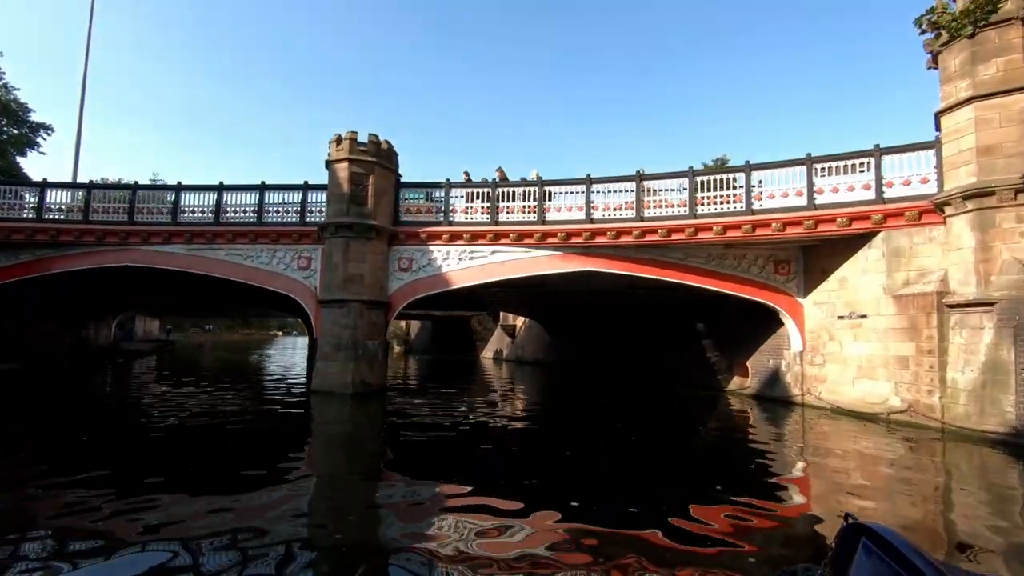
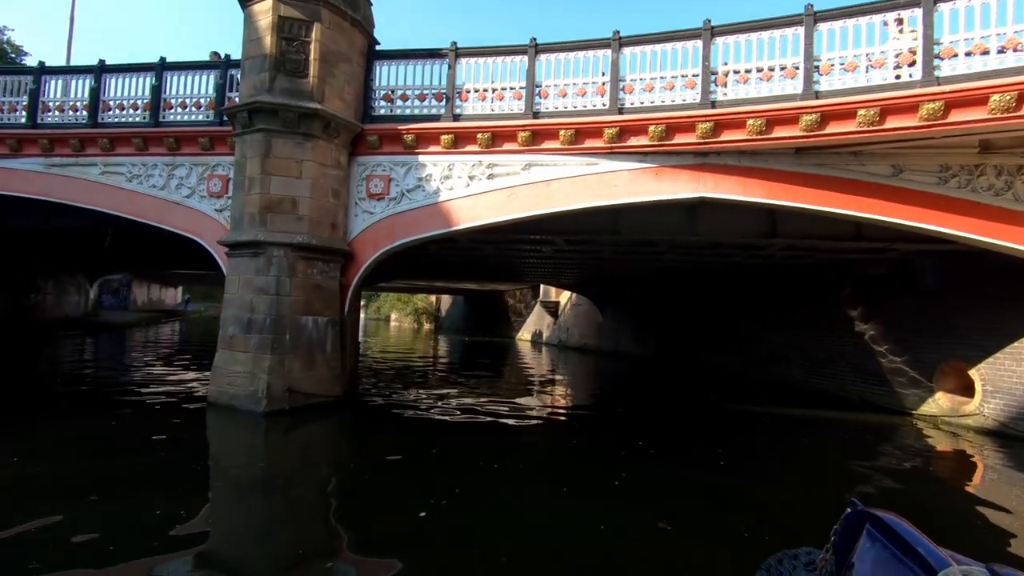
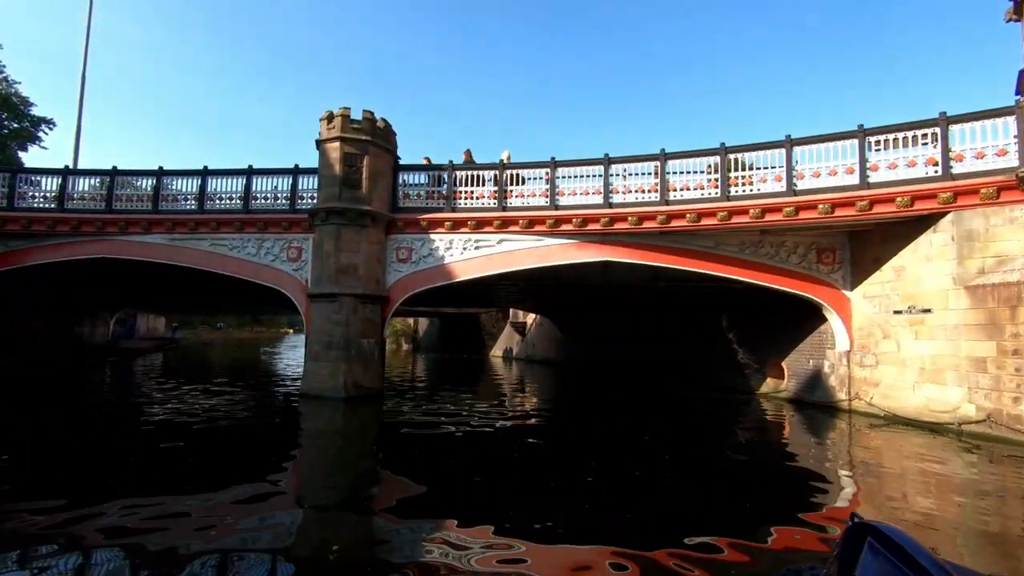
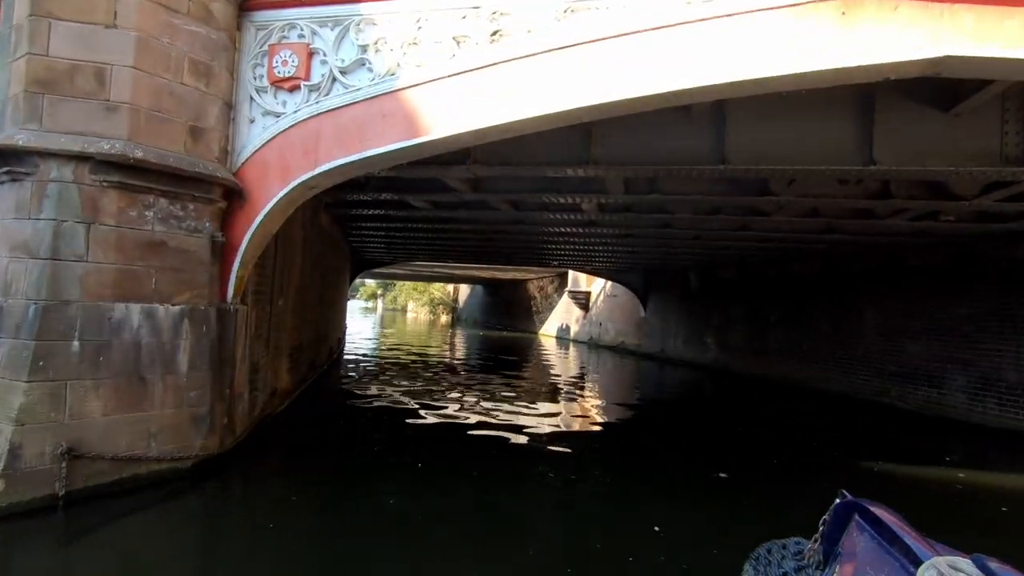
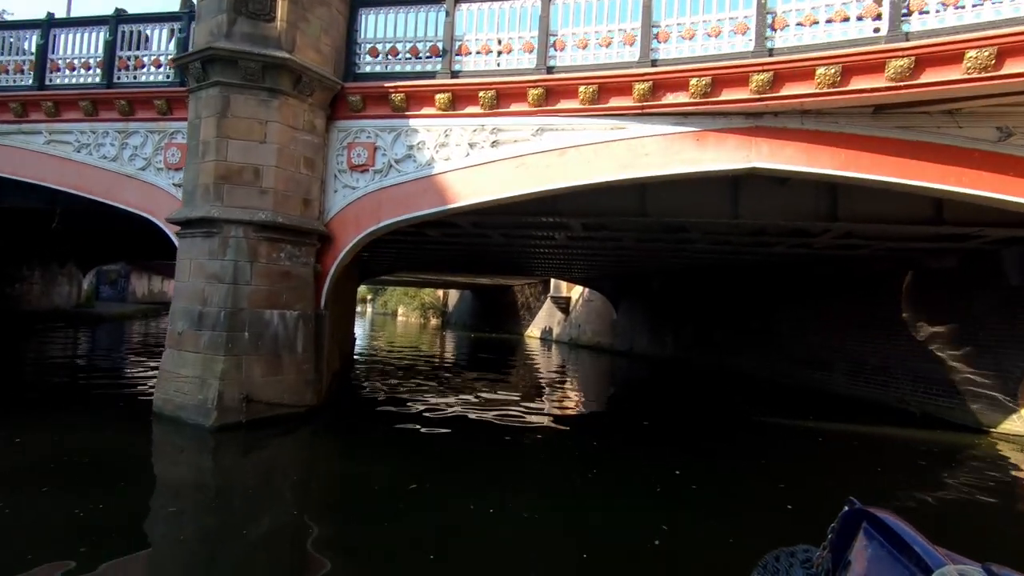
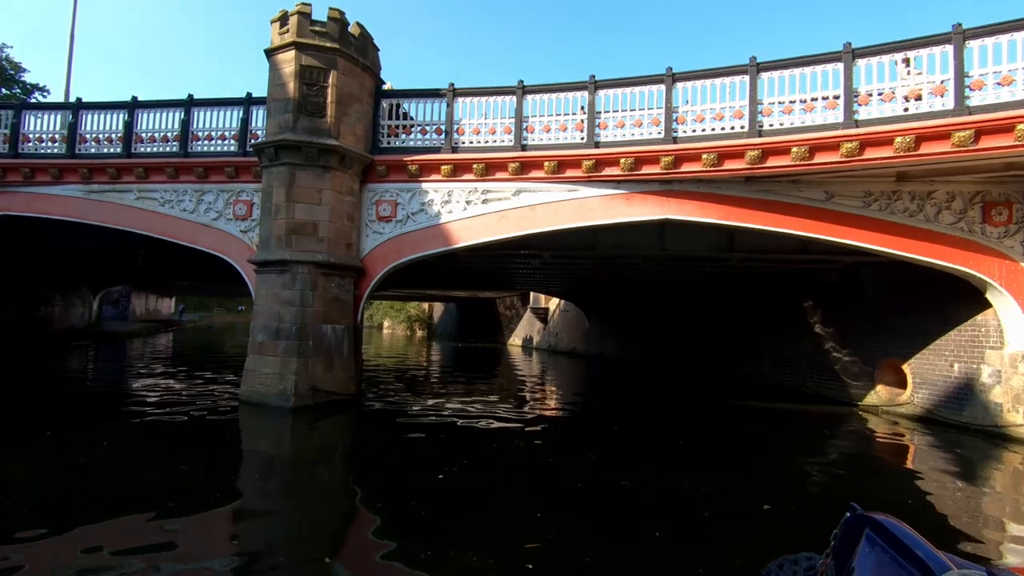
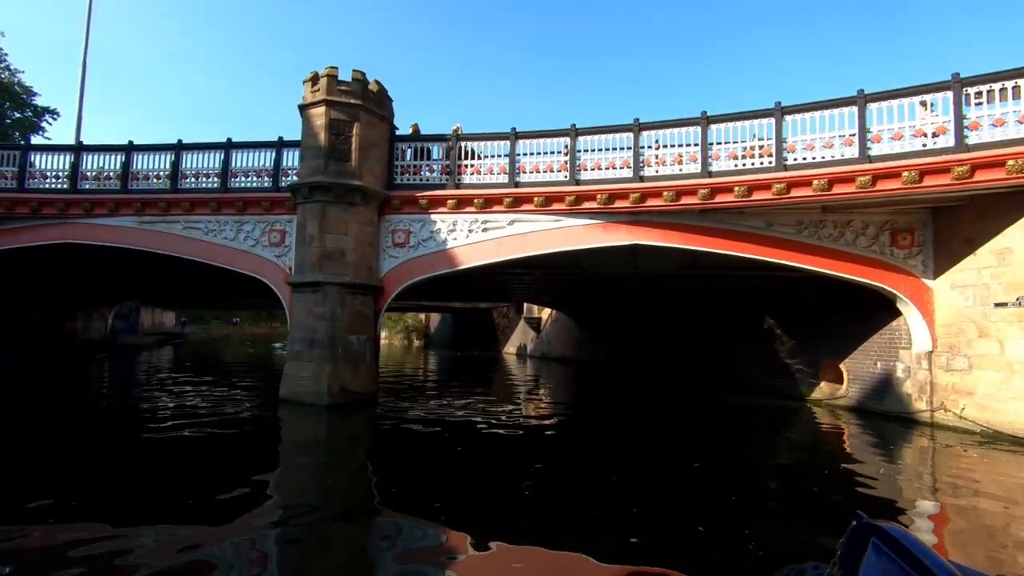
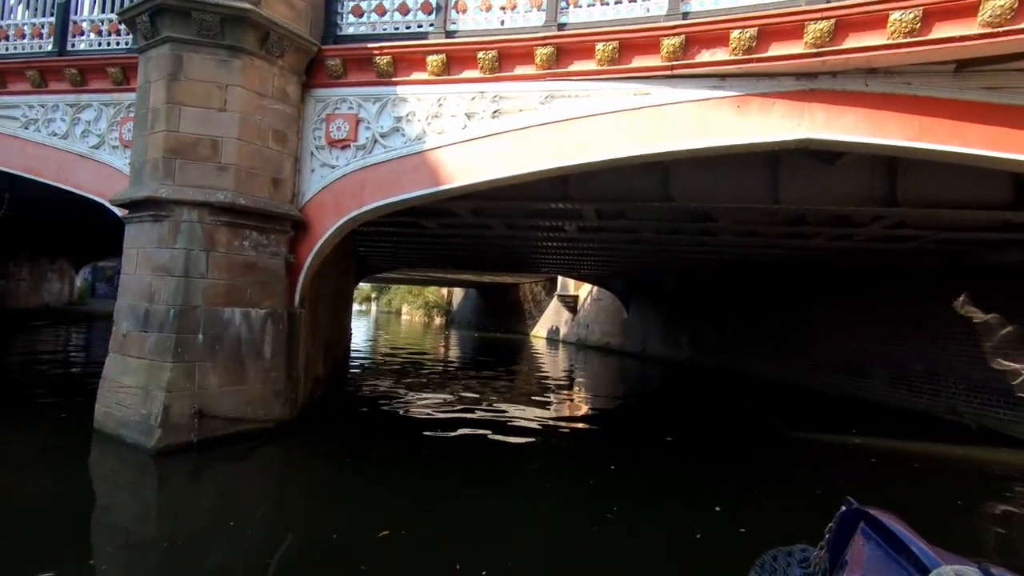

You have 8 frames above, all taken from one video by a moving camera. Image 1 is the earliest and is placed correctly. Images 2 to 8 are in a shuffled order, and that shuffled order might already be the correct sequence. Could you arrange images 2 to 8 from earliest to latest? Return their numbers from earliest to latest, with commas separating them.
3, 7, 6, 2, 5, 8, 4
